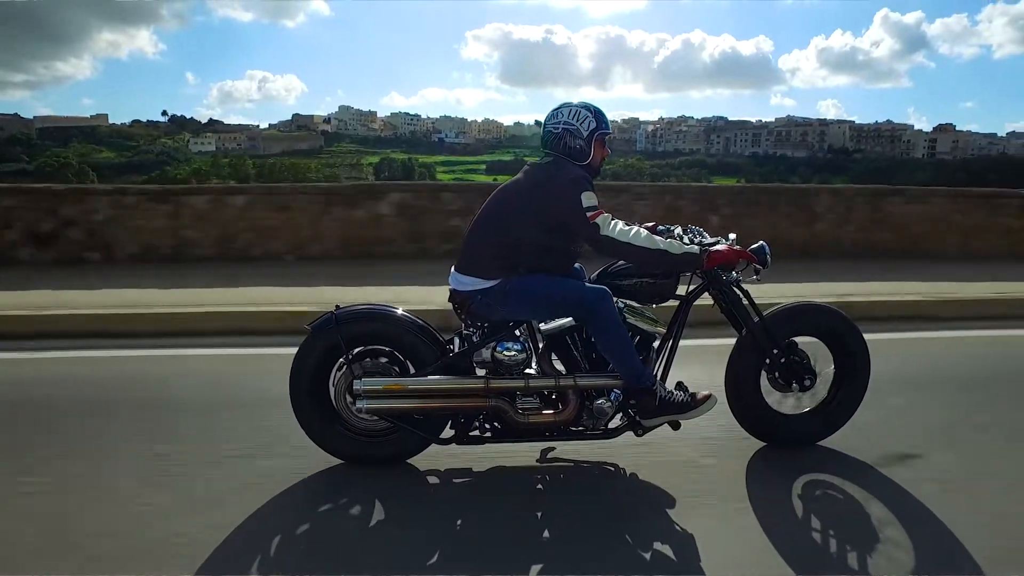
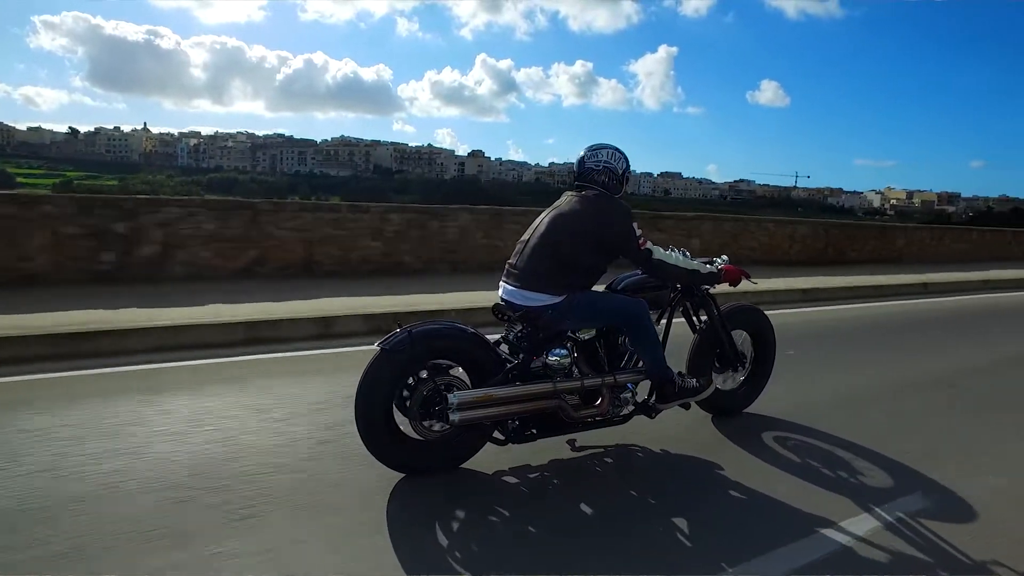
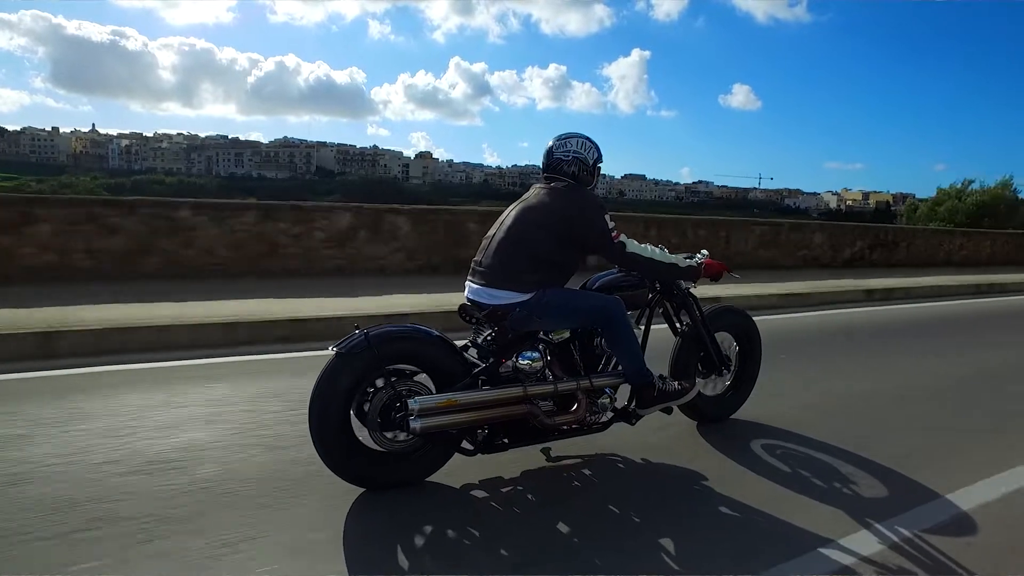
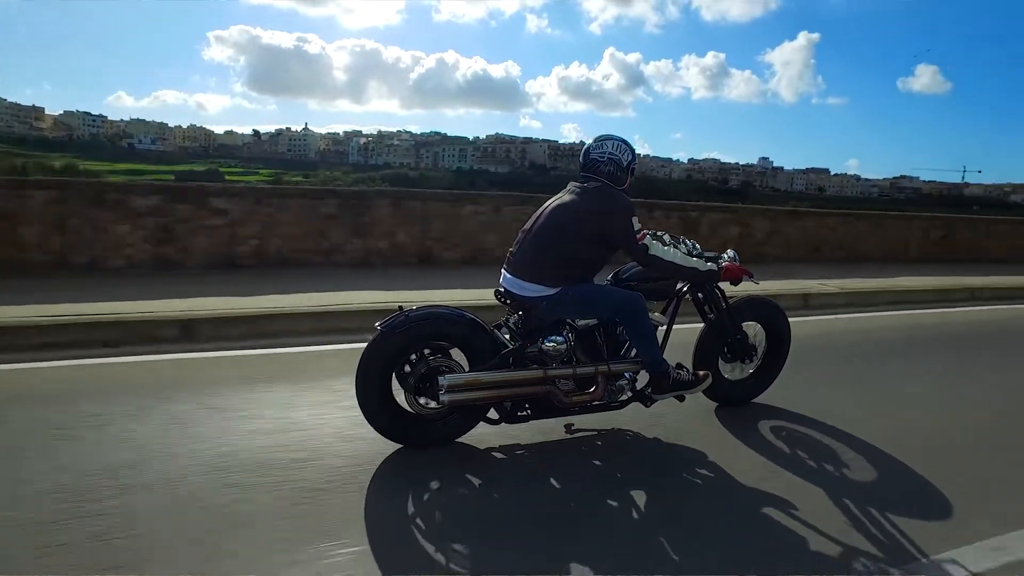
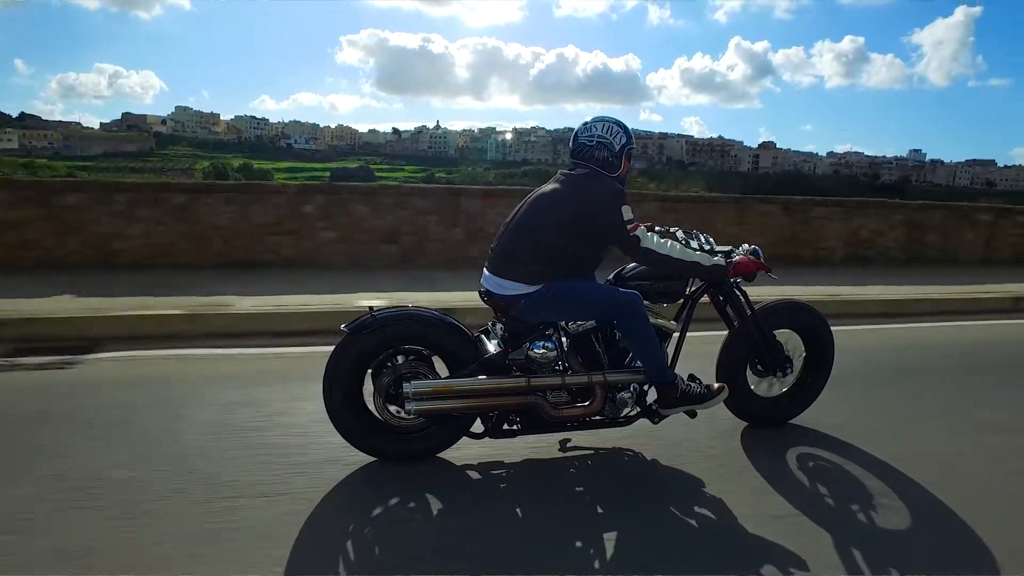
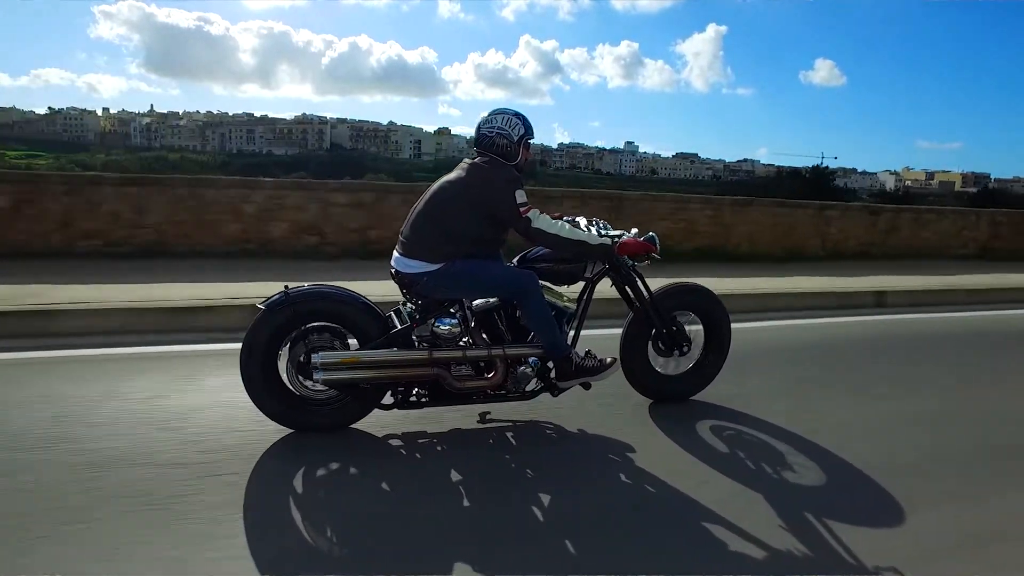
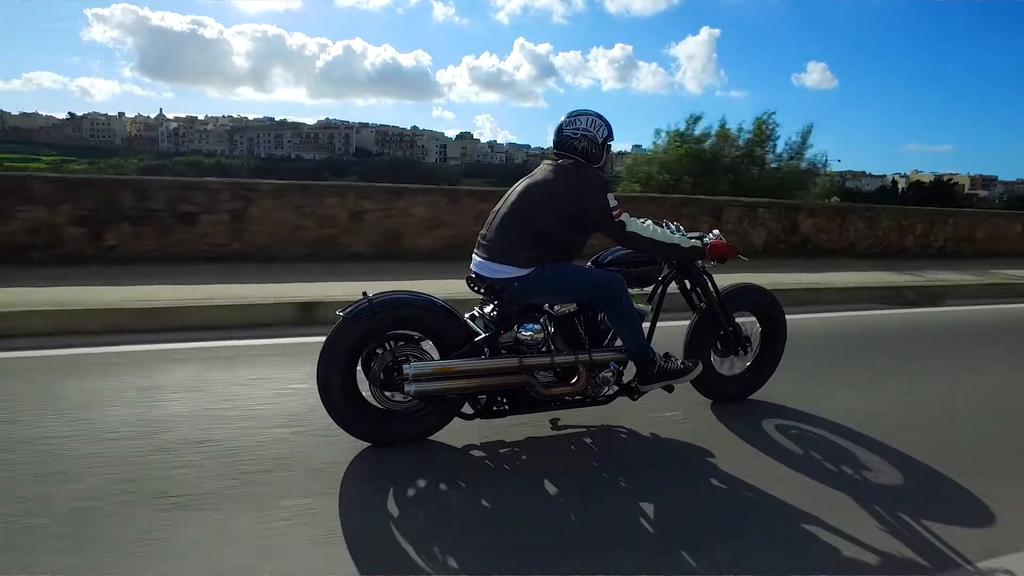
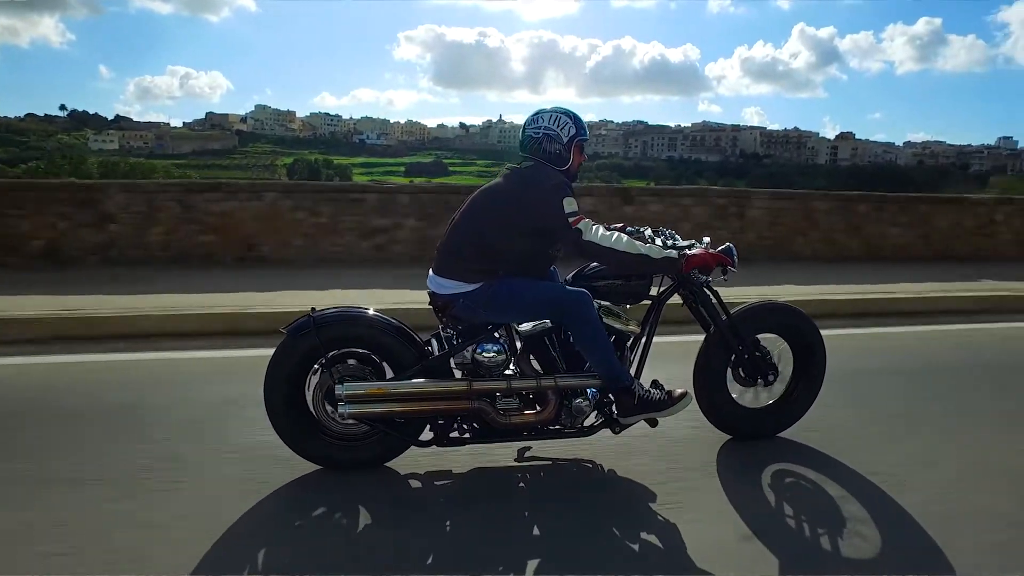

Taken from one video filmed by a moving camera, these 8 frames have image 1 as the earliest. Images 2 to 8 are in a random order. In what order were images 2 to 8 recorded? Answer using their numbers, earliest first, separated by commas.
8, 5, 4, 2, 3, 7, 6
